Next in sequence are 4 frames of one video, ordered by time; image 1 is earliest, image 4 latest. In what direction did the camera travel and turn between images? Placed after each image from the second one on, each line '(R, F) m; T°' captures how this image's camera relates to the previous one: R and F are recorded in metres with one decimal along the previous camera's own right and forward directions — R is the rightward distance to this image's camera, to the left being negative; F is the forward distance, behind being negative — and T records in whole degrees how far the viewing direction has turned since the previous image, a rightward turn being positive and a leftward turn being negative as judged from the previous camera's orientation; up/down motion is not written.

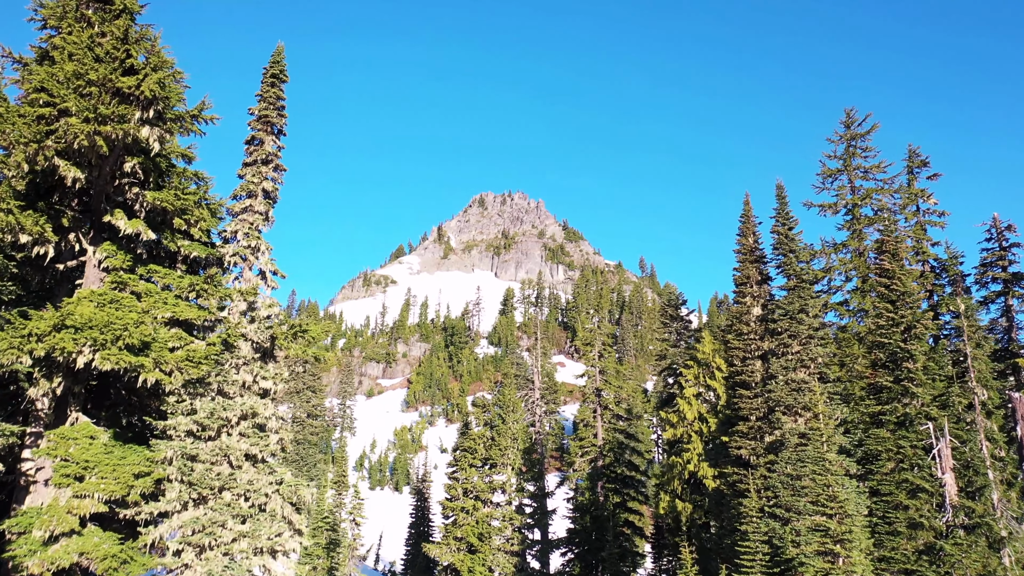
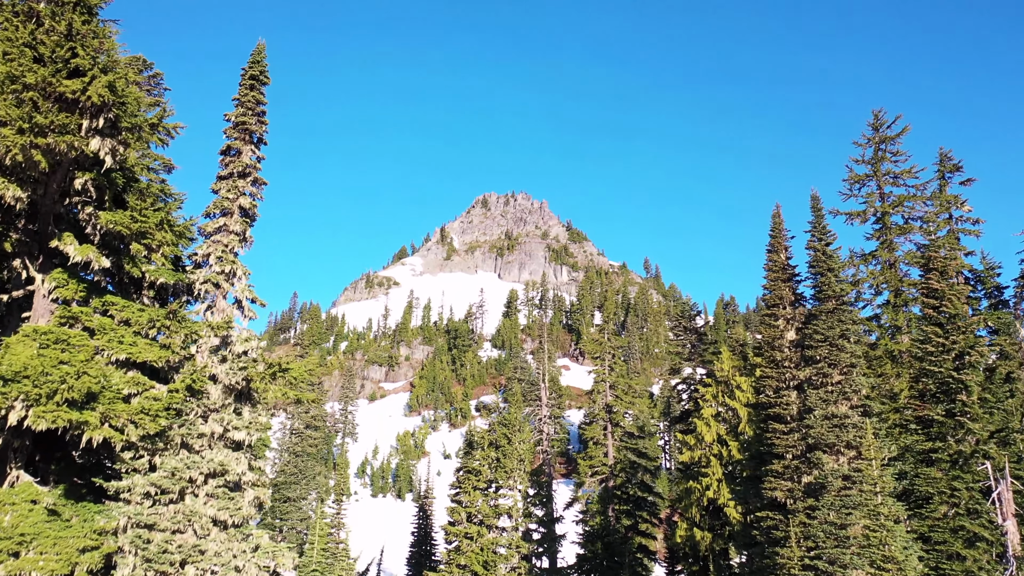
(-0.2, +1.9) m; 0°
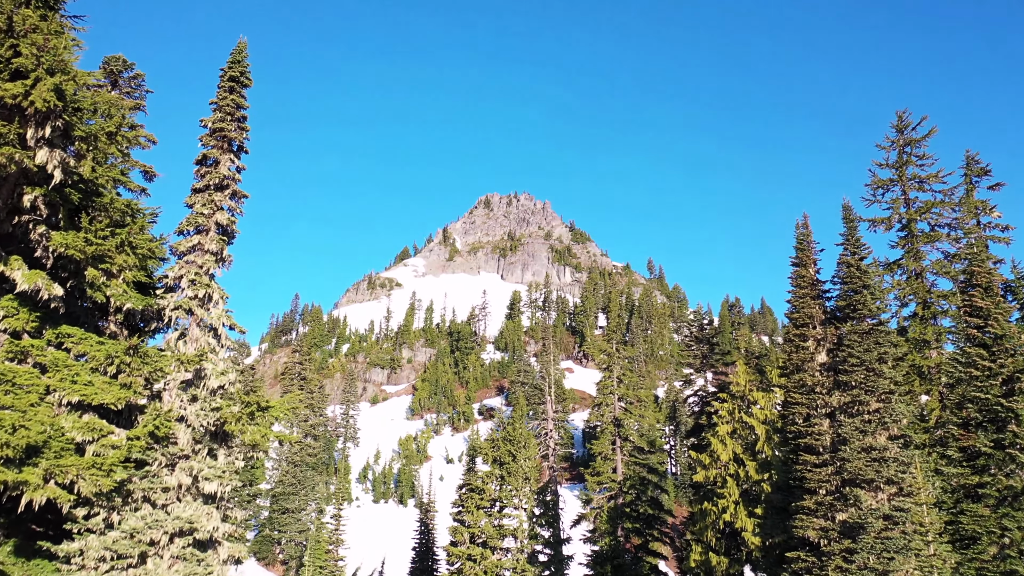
(-0.1, +1.5) m; 0°
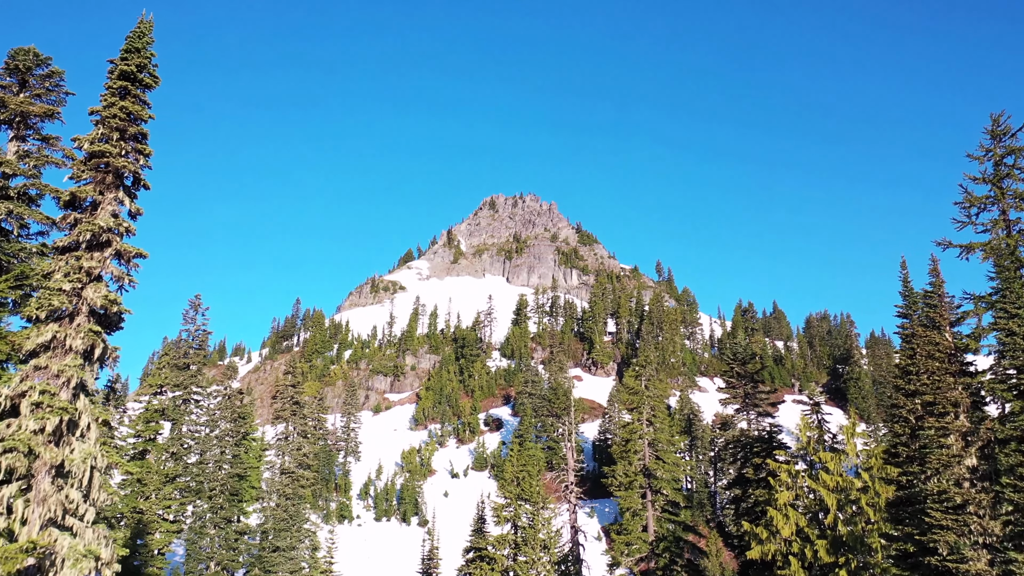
(-0.6, +4.7) m; -1°
